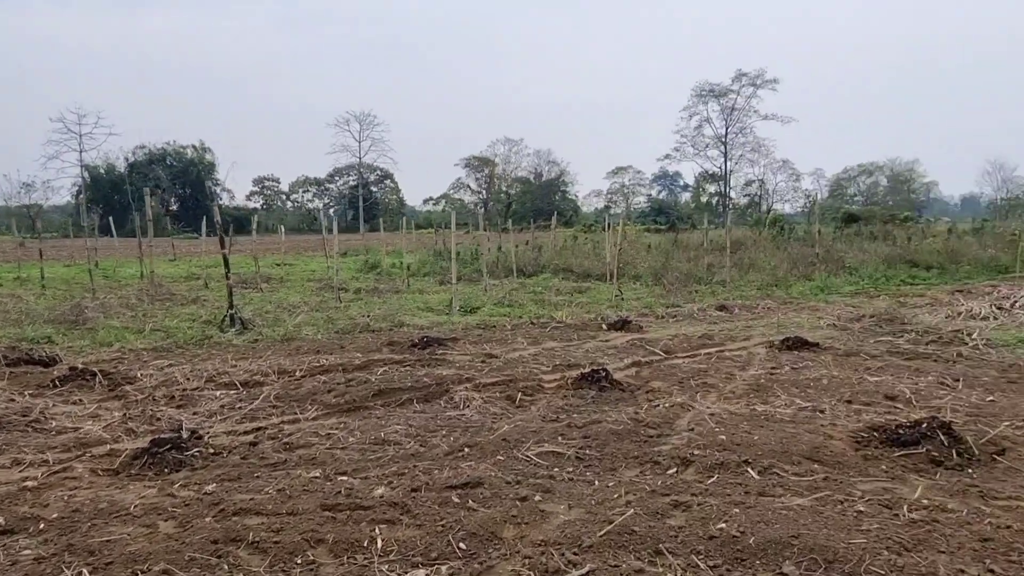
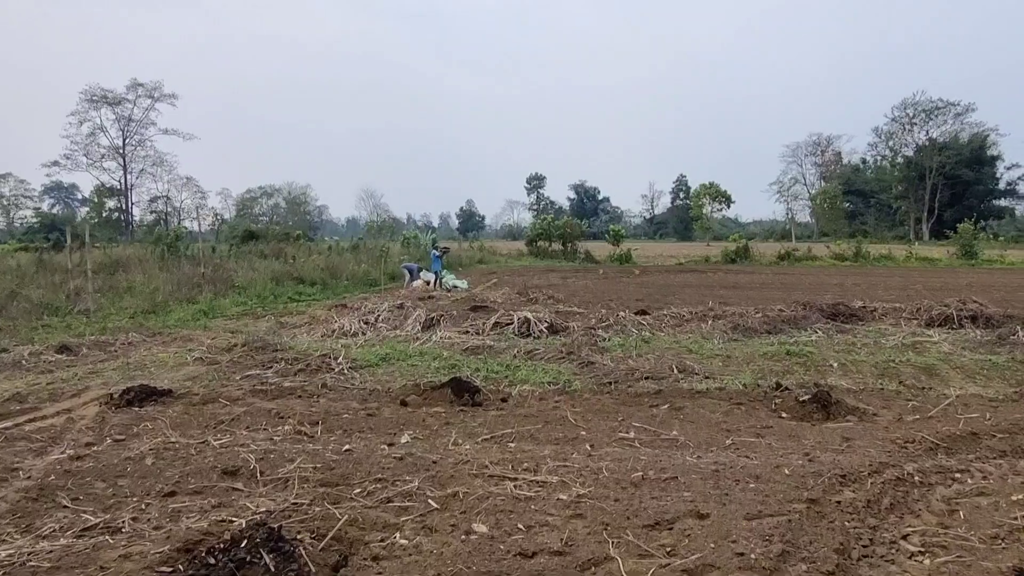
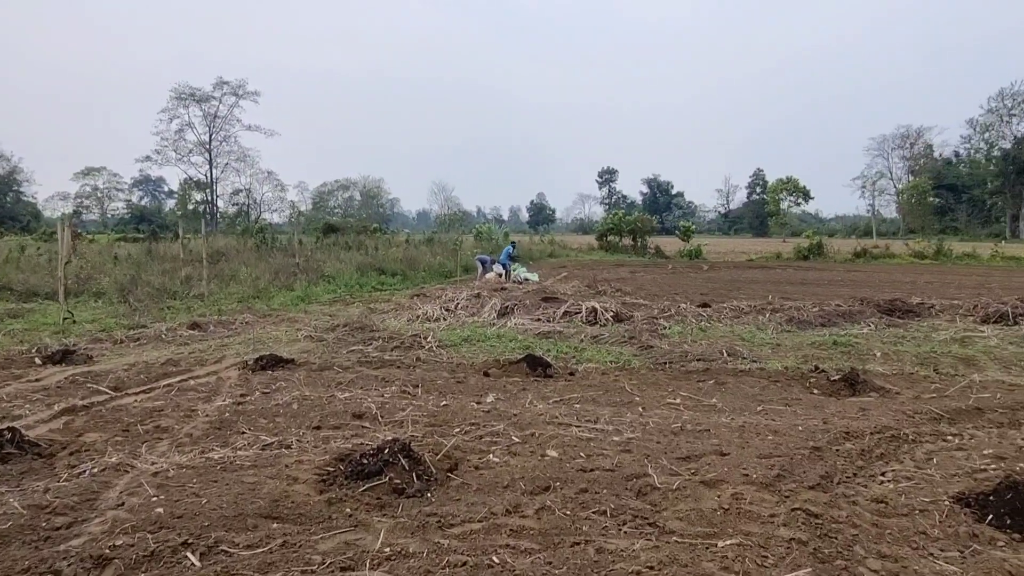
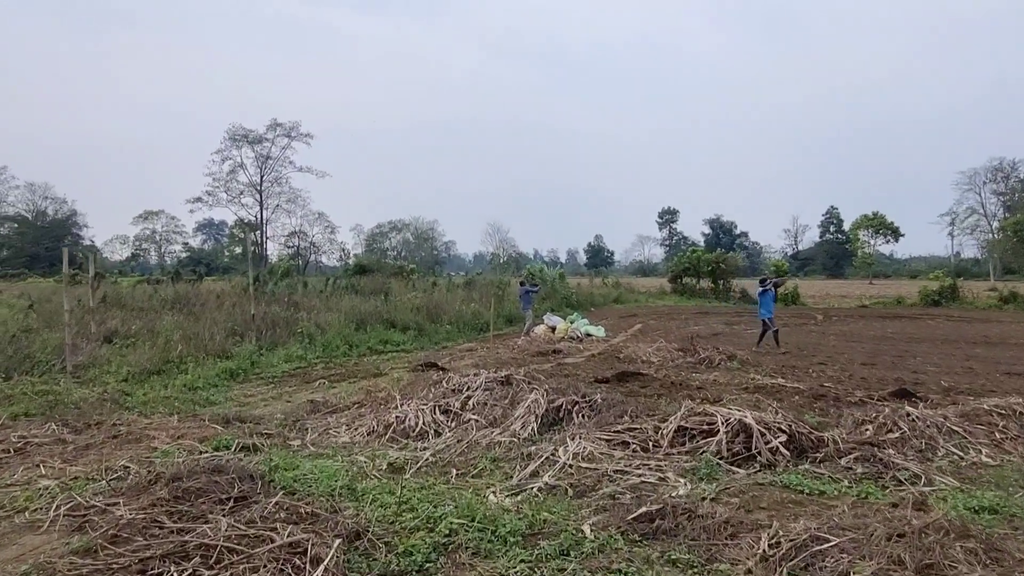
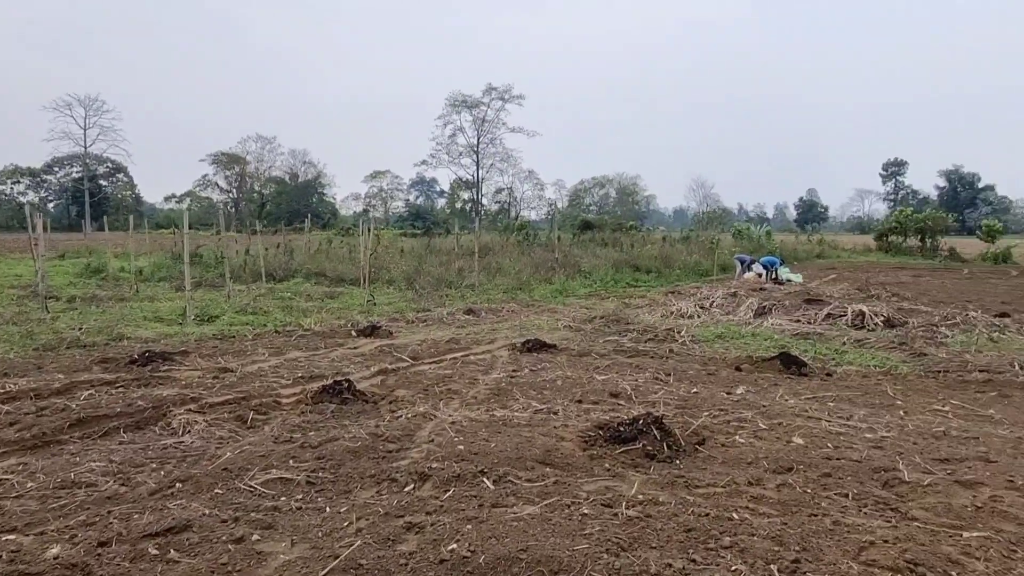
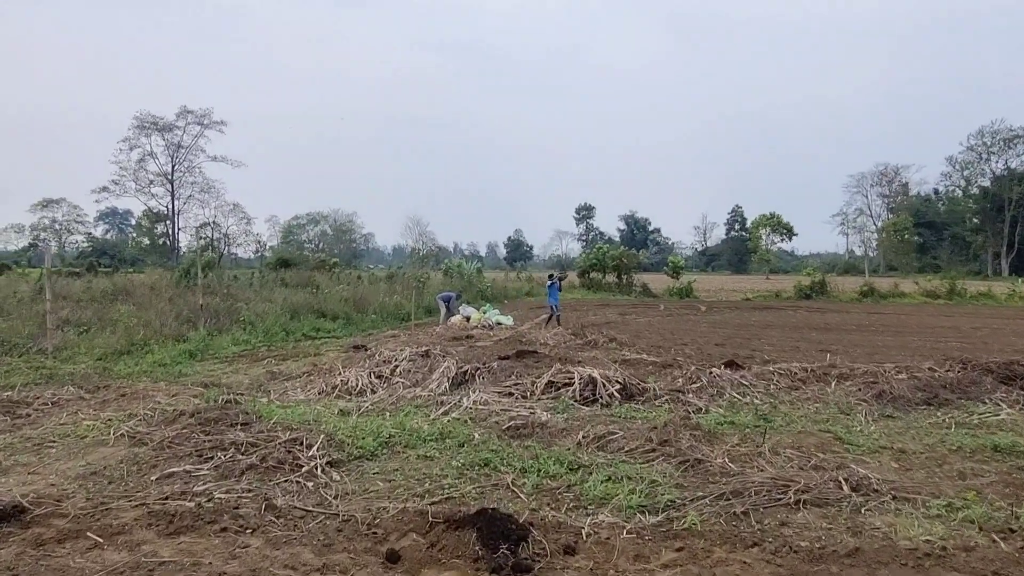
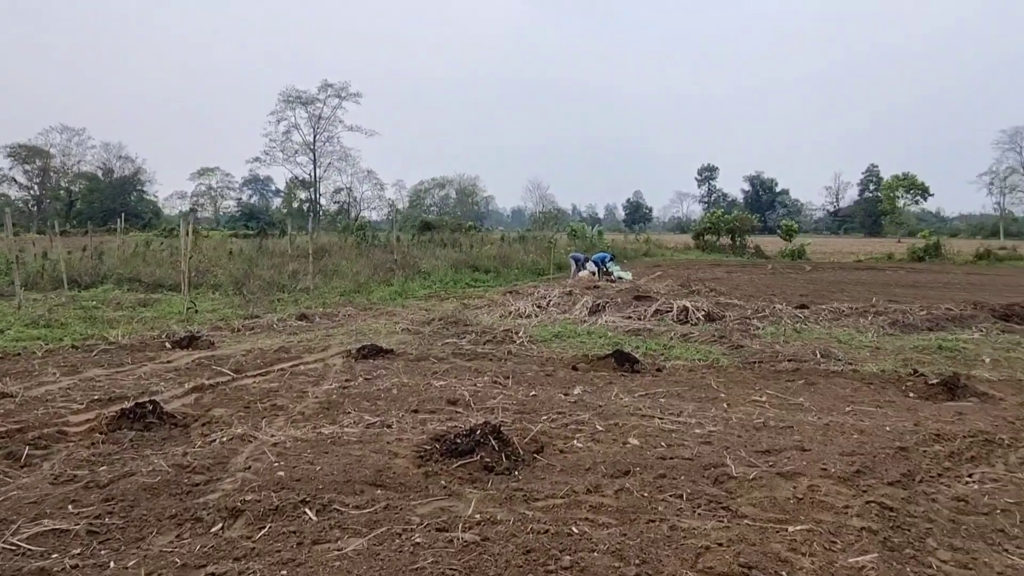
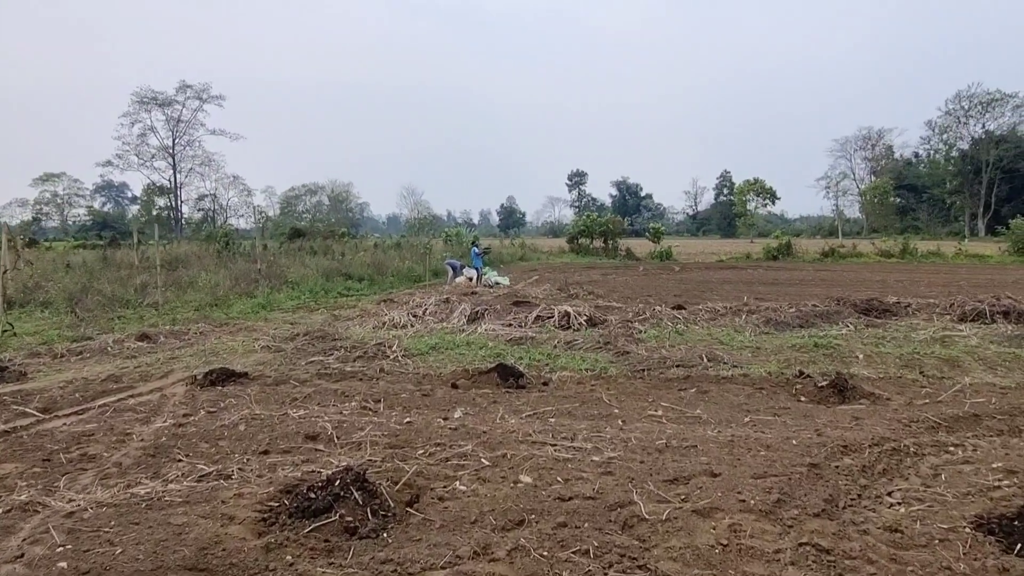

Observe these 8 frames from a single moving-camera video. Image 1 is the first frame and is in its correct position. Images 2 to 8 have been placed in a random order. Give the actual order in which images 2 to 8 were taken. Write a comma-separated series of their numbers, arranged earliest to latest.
5, 7, 3, 8, 2, 6, 4
